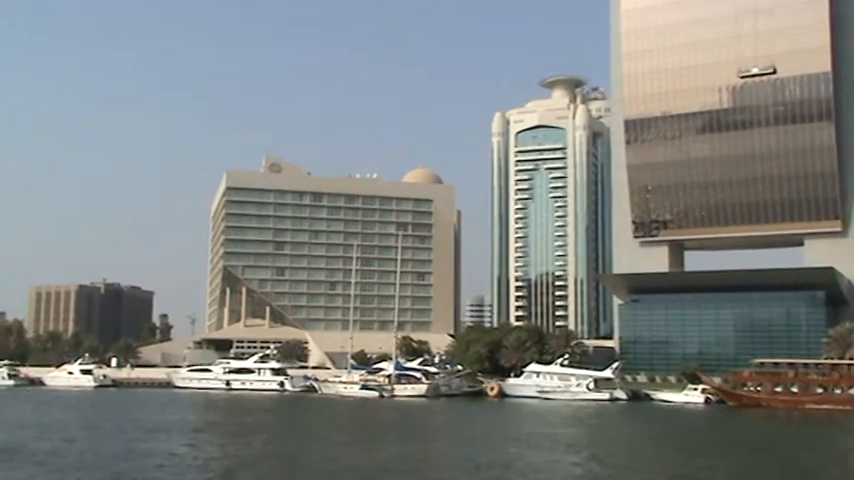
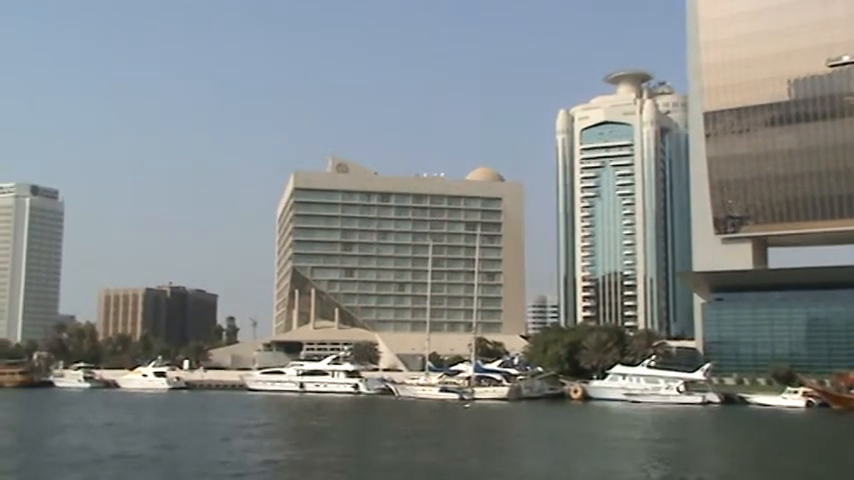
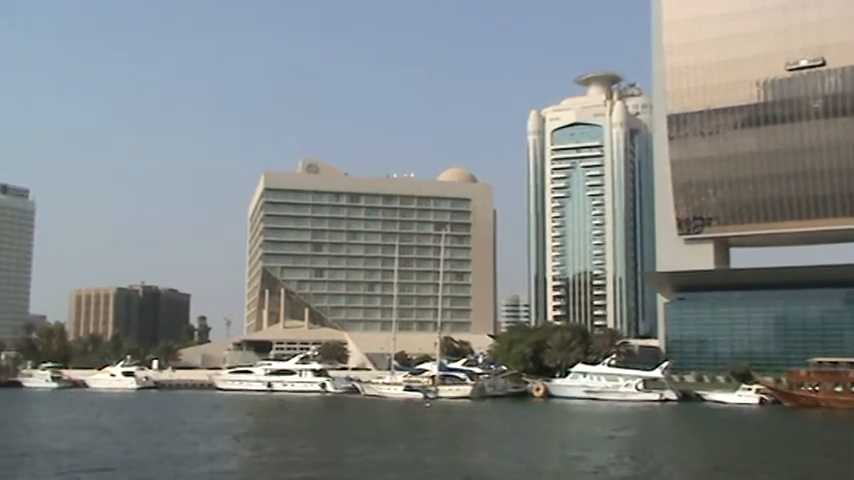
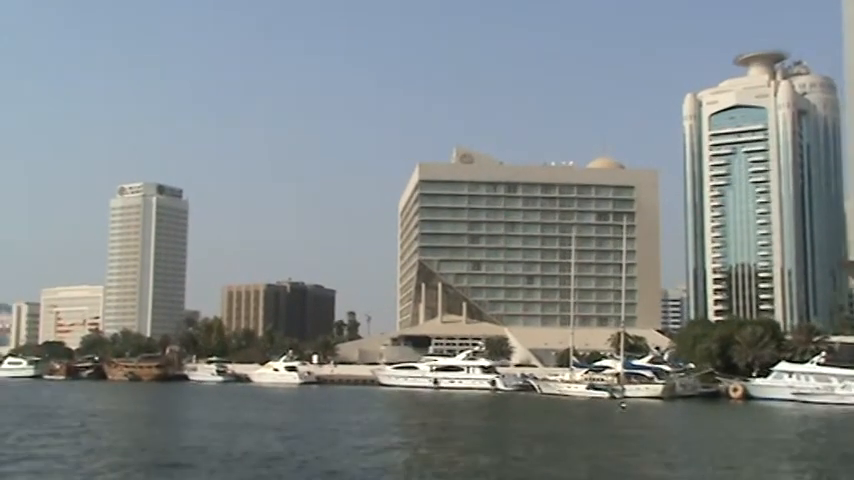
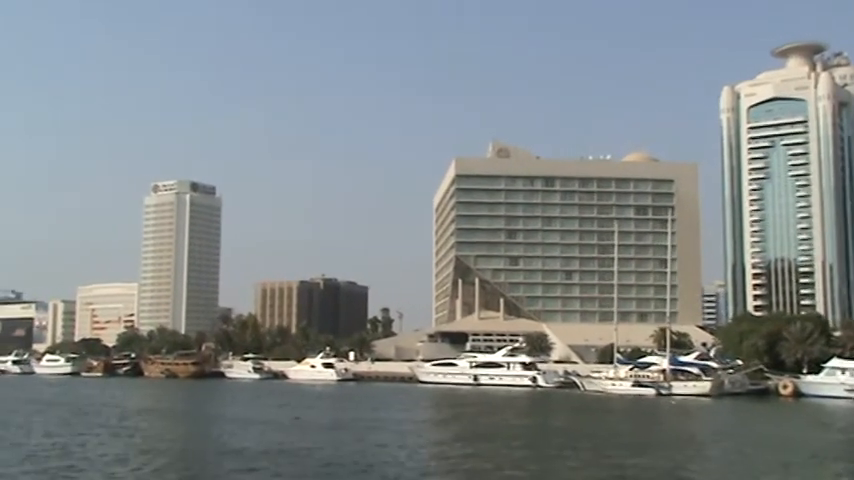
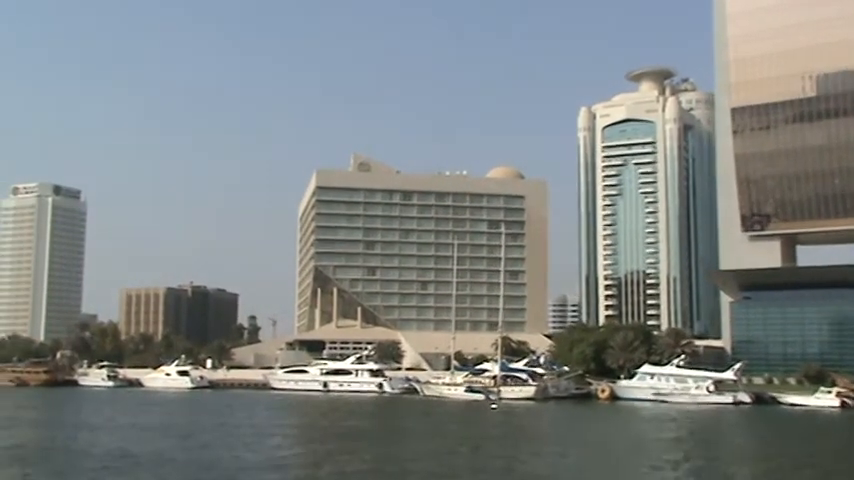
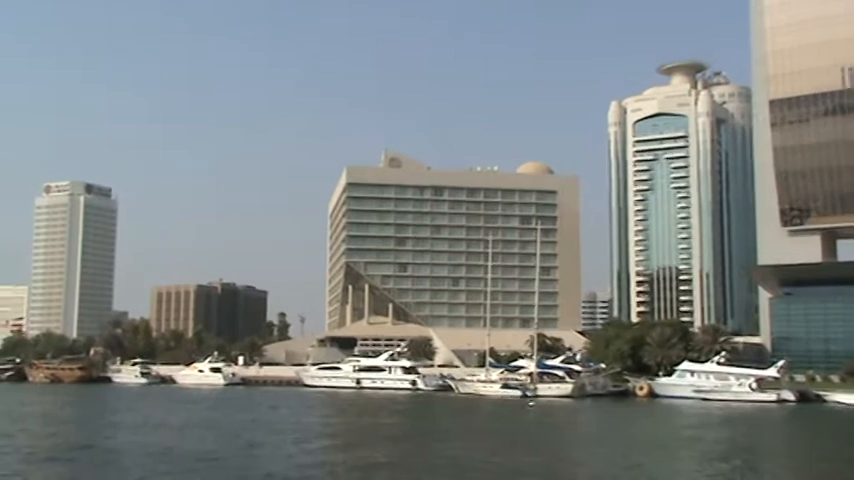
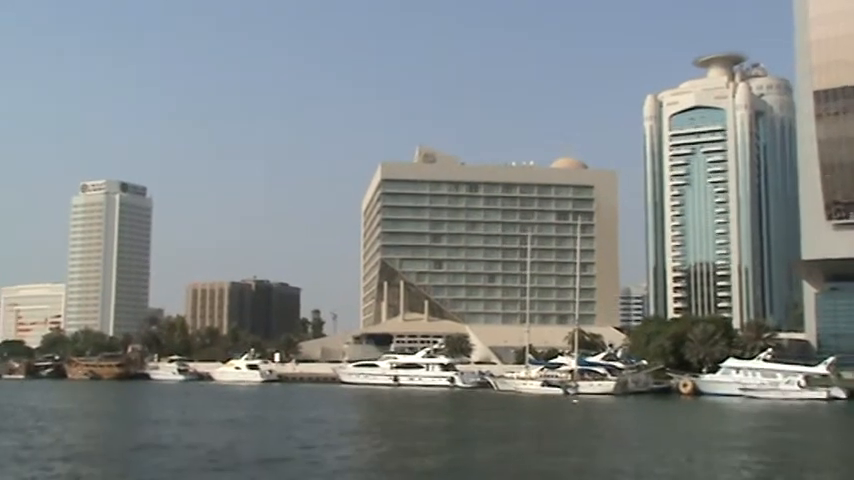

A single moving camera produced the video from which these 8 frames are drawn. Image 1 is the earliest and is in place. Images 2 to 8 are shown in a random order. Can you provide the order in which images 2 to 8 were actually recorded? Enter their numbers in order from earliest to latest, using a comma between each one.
3, 2, 6, 7, 8, 4, 5
